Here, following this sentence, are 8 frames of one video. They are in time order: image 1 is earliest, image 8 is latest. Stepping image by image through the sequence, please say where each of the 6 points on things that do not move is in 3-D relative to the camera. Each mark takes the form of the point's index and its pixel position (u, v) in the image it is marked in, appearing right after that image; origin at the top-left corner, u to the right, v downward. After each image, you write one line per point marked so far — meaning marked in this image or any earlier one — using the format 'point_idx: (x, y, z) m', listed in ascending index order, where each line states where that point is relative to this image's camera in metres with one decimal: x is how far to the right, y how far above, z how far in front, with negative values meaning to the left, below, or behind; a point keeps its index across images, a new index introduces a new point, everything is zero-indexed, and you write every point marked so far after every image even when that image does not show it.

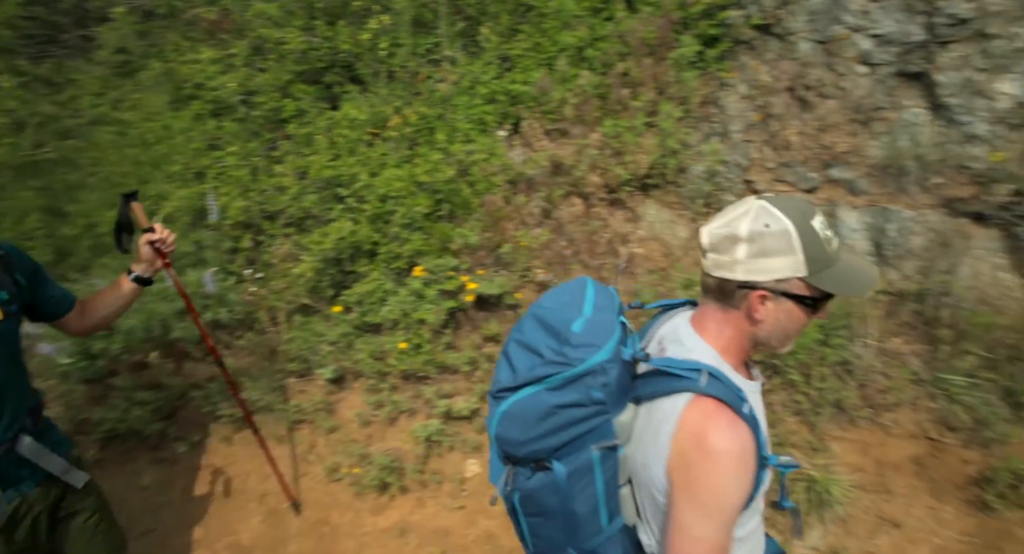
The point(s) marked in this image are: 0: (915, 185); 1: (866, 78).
0: (+2.2, +0.5, +3.2) m
1: (+2.0, +1.1, +3.3) m
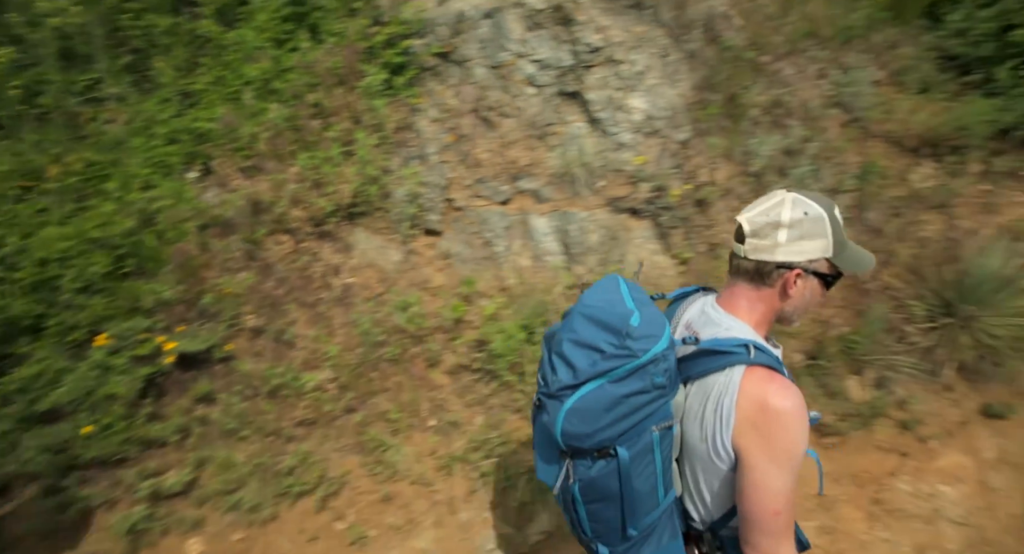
0: (+0.5, +0.5, +3.6) m
1: (+0.1, +1.1, +3.7) m
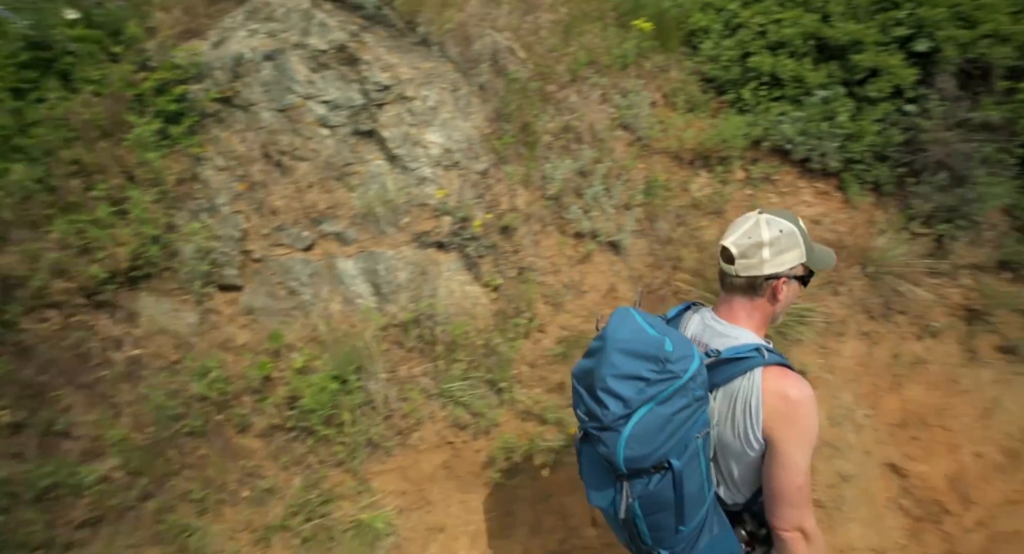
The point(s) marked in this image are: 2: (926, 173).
0: (-0.8, +0.3, +3.6) m
1: (-1.1, +0.9, +3.6) m
2: (+2.8, +0.7, +3.9) m
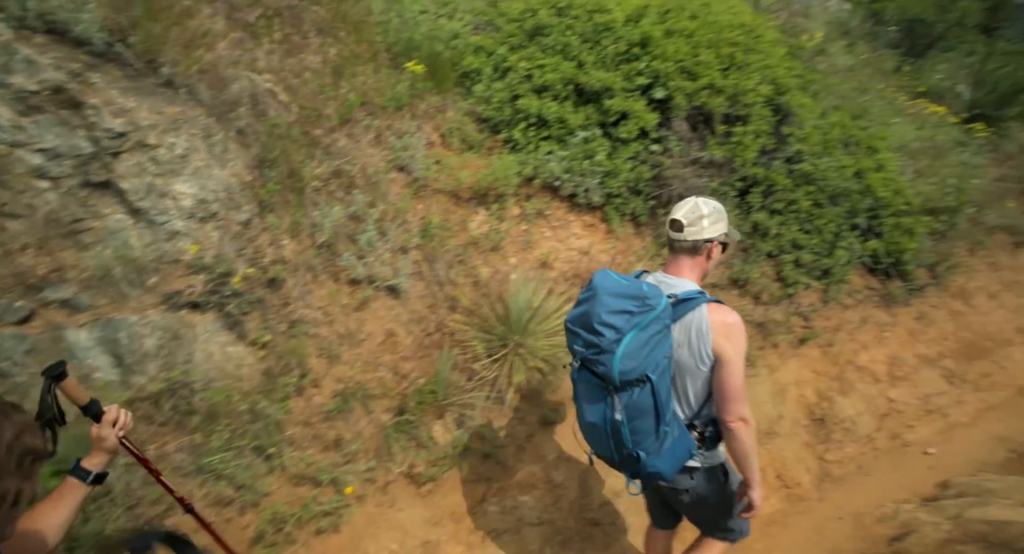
0: (-2.1, -0.1, +3.3) m
1: (-2.5, +0.5, +3.2) m
2: (+1.2, +0.6, +4.5) m
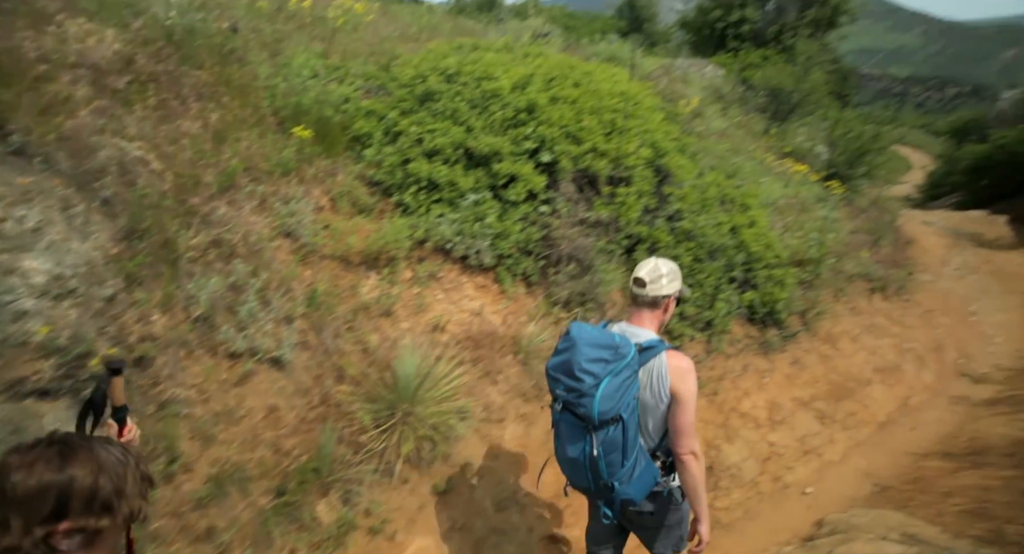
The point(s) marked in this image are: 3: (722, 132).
0: (-2.8, -0.5, +3.0) m
1: (-3.2, 0.0, +2.9) m
2: (+0.4, +0.1, +4.6) m
3: (+2.1, +1.5, +6.0) m
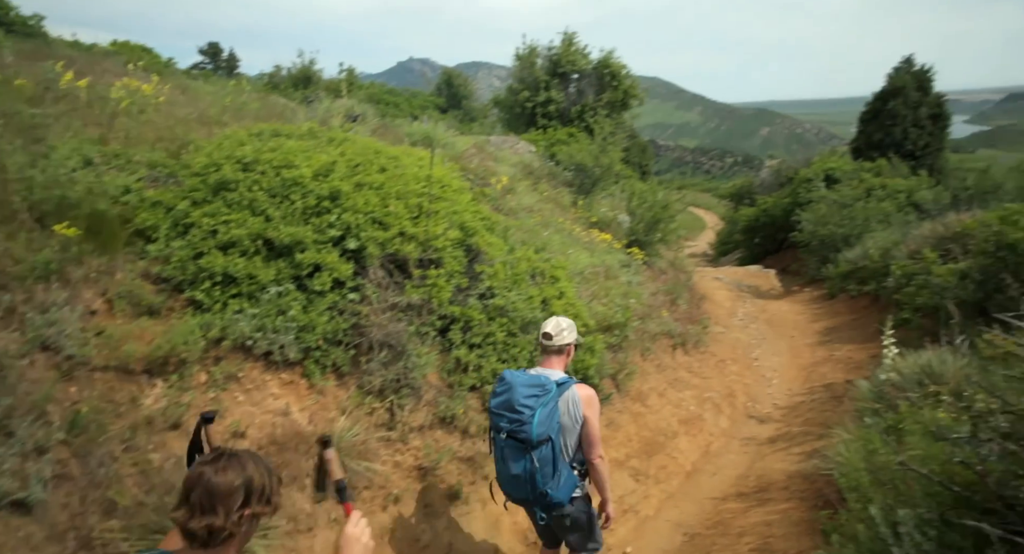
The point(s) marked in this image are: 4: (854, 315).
0: (-3.7, -1.2, +2.2) m
1: (-4.1, -0.7, +2.0) m
2: (-1.1, -0.6, +4.5) m
3: (+0.2, +0.7, +6.3) m
4: (+3.6, -0.4, +6.2) m
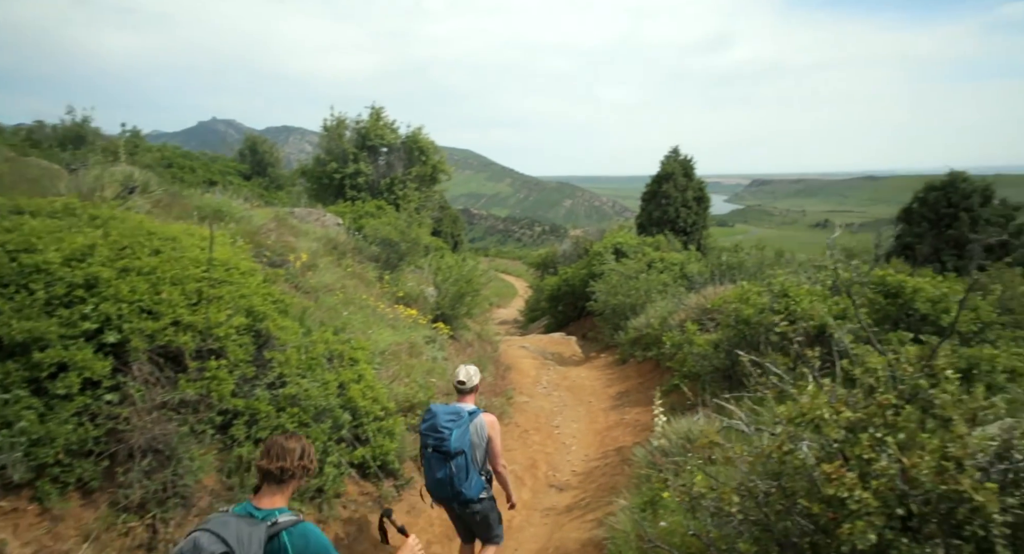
0: (-4.5, -1.7, +1.0) m
1: (-4.9, -1.2, +0.8) m
2: (-2.6, -1.2, +4.0) m
3: (-1.9, -0.1, +6.2) m
4: (+1.5, -1.2, +6.8) m
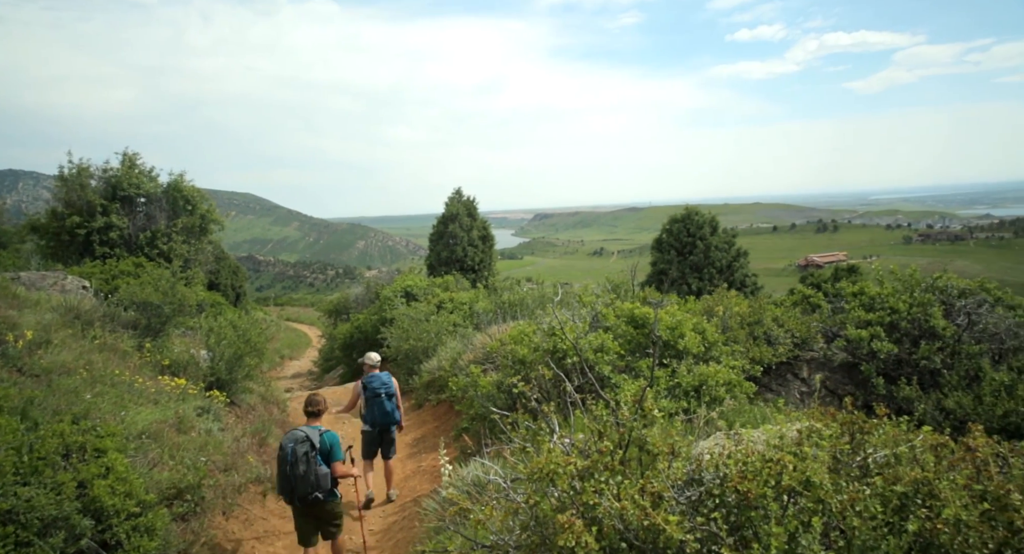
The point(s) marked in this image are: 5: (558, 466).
0: (-4.8, -2.3, -0.5) m
1: (-5.2, -1.8, -0.8) m
2: (-3.9, -1.9, +3.0) m
3: (-4.0, -0.8, +5.3) m
4: (-0.9, -1.7, +6.9) m
5: (+0.2, -0.9, +2.8) m
